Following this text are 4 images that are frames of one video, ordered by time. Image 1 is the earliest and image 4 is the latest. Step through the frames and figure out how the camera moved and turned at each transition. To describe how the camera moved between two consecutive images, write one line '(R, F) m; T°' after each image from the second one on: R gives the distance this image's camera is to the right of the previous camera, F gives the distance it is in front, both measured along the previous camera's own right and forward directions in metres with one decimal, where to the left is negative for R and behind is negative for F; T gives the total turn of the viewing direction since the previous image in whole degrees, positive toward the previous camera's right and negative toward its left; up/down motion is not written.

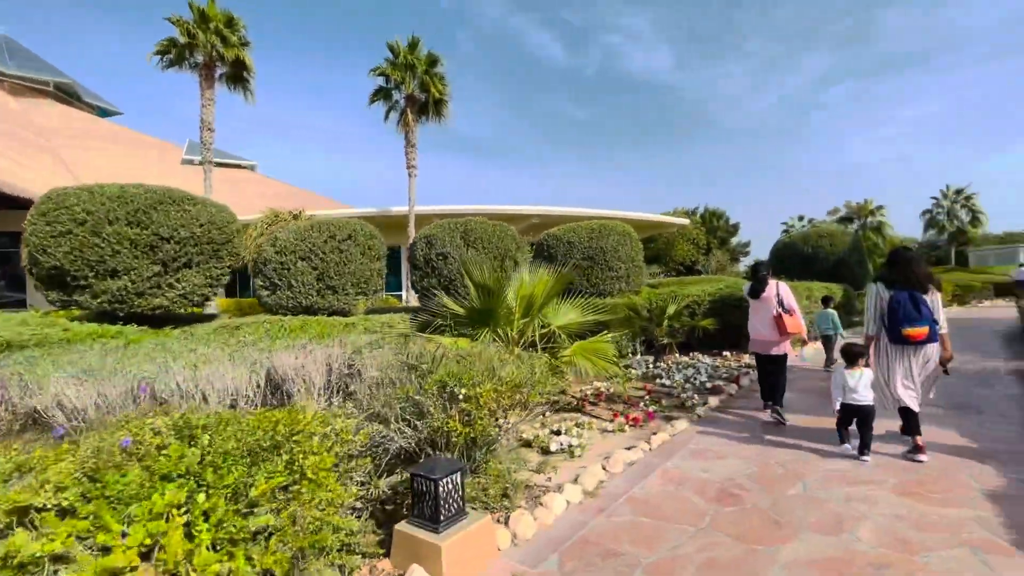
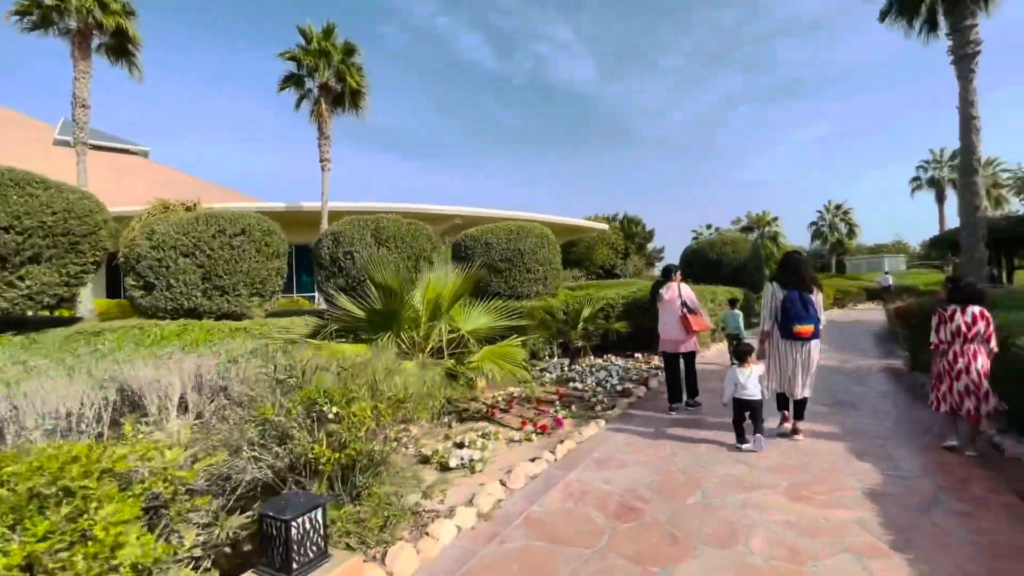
(+0.2, +0.3) m; +9°
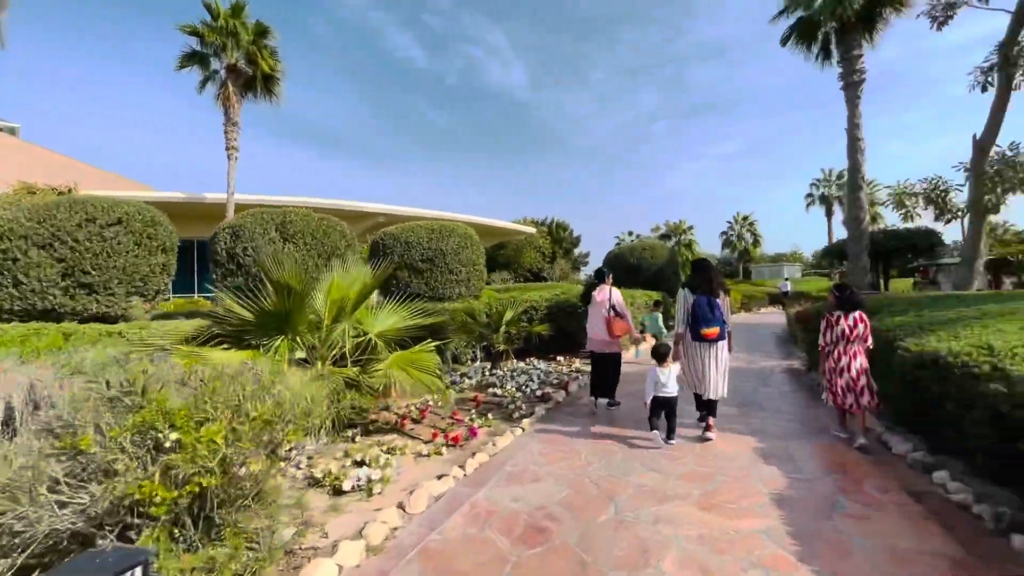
(+0.2, +0.3) m; +8°
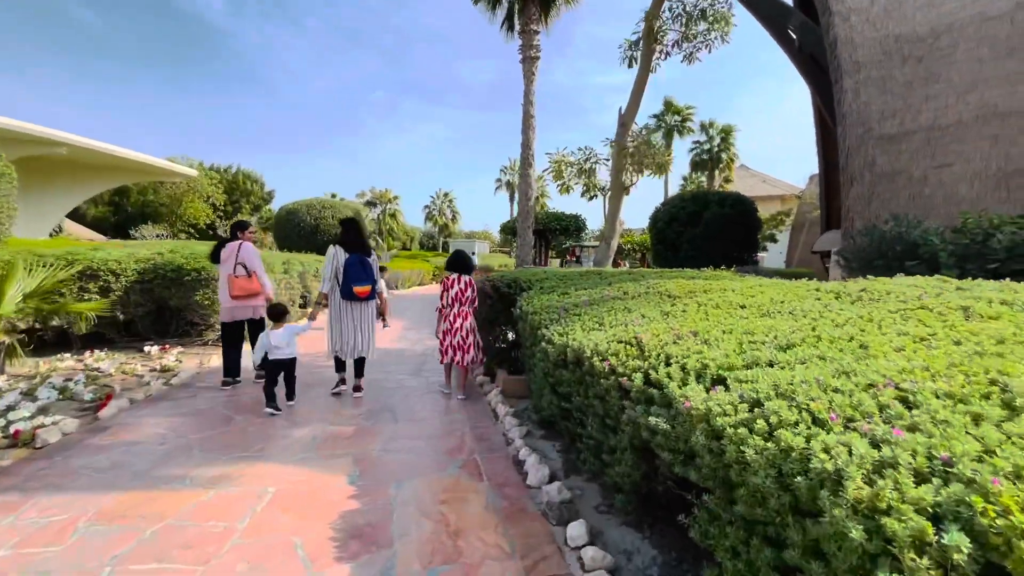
(+1.4, +1.6) m; +34°
